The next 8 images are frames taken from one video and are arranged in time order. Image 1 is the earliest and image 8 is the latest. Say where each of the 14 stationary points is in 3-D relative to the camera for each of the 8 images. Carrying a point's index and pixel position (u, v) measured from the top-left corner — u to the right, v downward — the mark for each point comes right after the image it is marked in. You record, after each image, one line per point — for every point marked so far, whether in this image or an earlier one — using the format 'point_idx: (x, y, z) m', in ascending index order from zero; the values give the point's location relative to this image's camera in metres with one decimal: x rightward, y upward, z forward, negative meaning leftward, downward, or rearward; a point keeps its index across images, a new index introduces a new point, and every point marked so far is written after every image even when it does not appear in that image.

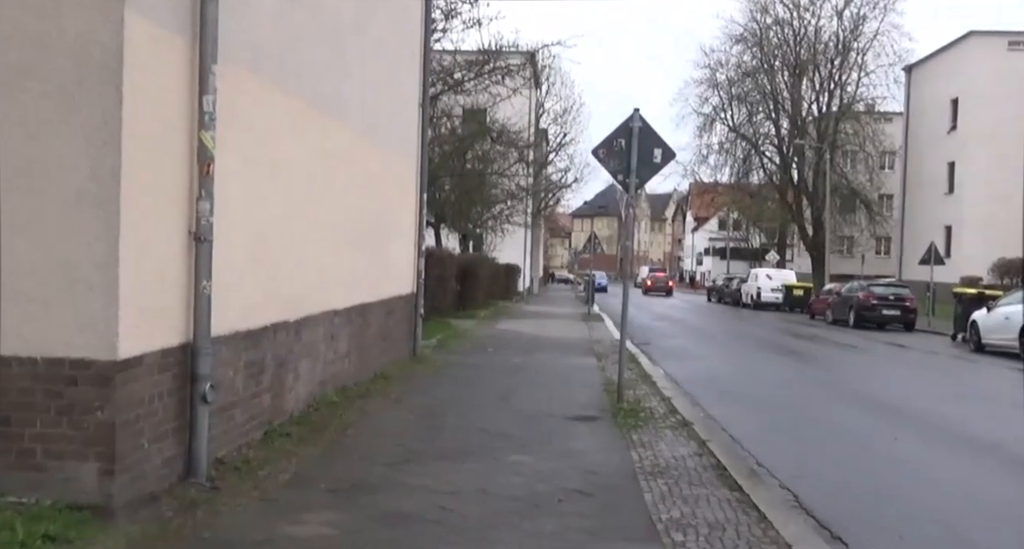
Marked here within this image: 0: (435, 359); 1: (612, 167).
0: (-1.2, -1.3, +14.0) m
1: (+1.0, +1.1, +9.1) m
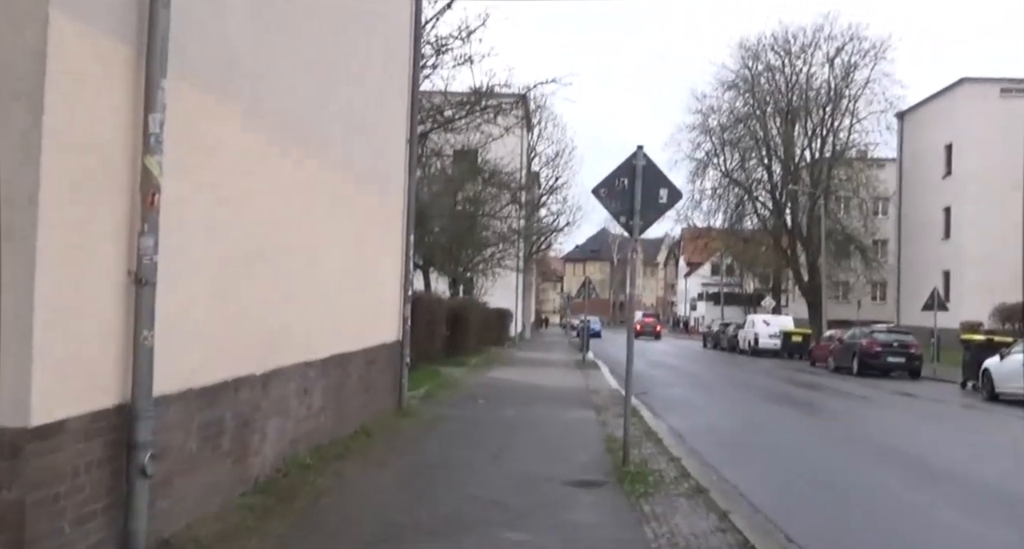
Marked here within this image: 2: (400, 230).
0: (-1.3, -2.0, +13.1) m
1: (+0.9, +0.7, +8.4) m
2: (-1.6, +0.6, +12.6) m
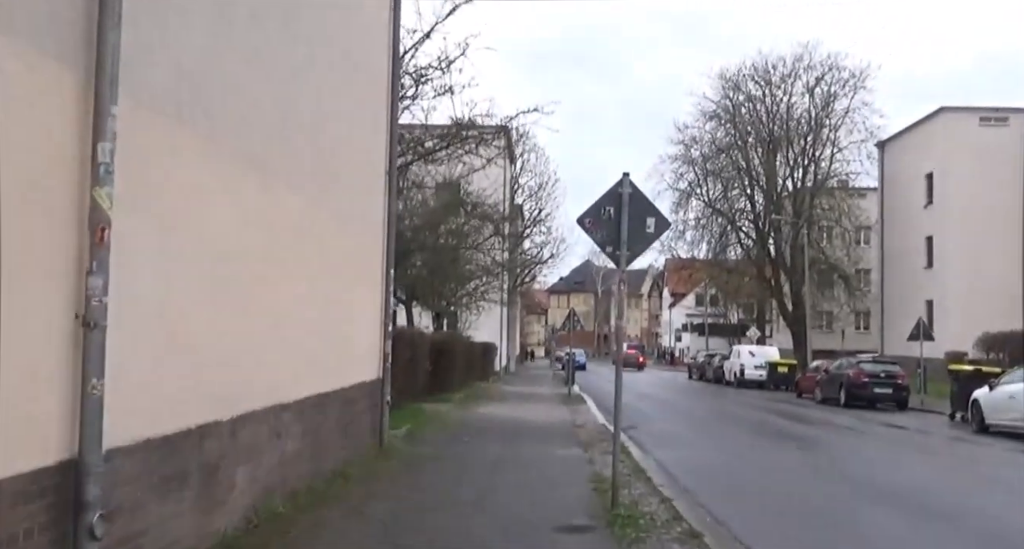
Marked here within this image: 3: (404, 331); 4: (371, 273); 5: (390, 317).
0: (-1.5, -2.5, +12.6) m
1: (+0.8, +0.3, +8.1) m
2: (-1.8, +0.1, +12.2) m
3: (-1.9, -1.0, +16.2) m
4: (-1.8, 0.0, +11.8) m
5: (-1.7, -0.6, +12.4) m
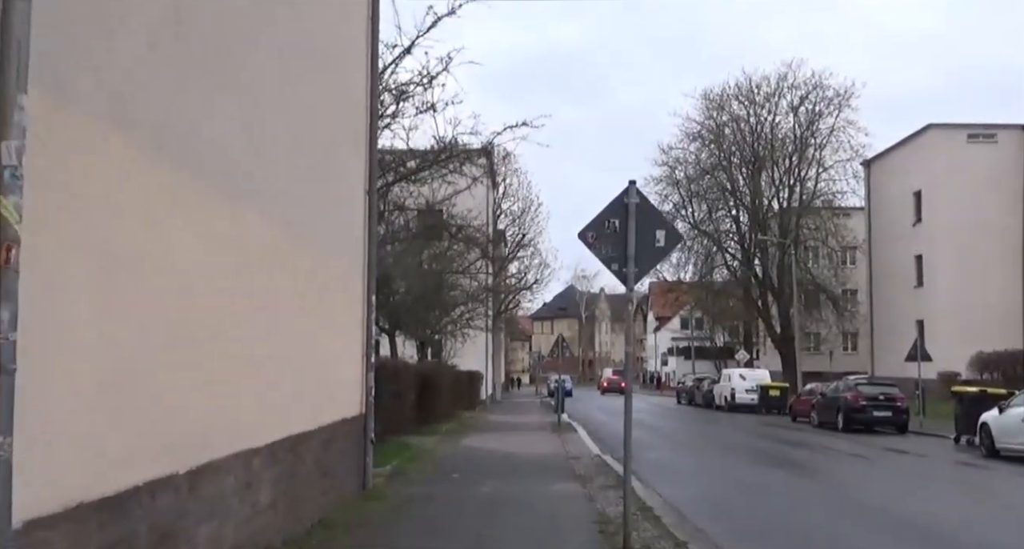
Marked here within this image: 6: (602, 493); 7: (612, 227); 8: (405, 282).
0: (-1.6, -2.8, +11.7) m
1: (+0.7, +0.2, +7.3) m
2: (-1.9, -0.2, +11.4) m
3: (-2.1, -1.5, +15.4) m
4: (-1.9, -0.3, +10.9) m
5: (-1.8, -0.9, +11.5) m
6: (+1.2, -2.9, +11.8) m
7: (+0.8, +0.4, +7.3) m
8: (-2.3, -0.2, +19.8) m
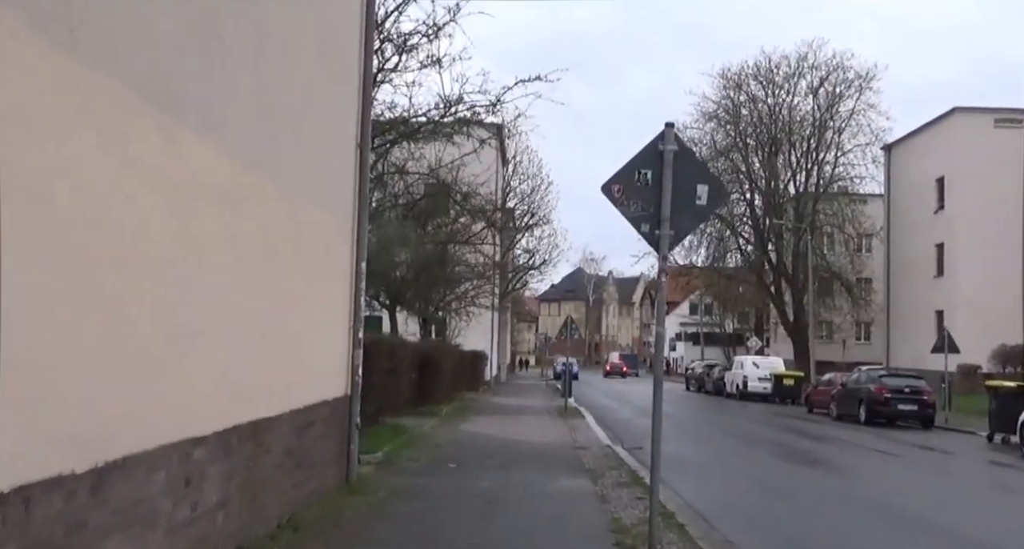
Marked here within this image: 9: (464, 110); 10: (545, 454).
0: (-1.6, -2.4, +10.5) m
1: (+0.8, +0.4, +6.0) m
2: (-1.8, +0.2, +10.1) m
3: (-2.0, -1.0, +14.1) m
4: (-1.9, +0.1, +9.7) m
5: (-1.7, -0.5, +10.3) m
6: (+1.2, -2.6, +10.6) m
7: (+0.9, +0.6, +6.0) m
8: (-2.2, +0.4, +18.5) m
9: (-0.8, +2.7, +14.9) m
10: (+0.5, -2.9, +14.5) m
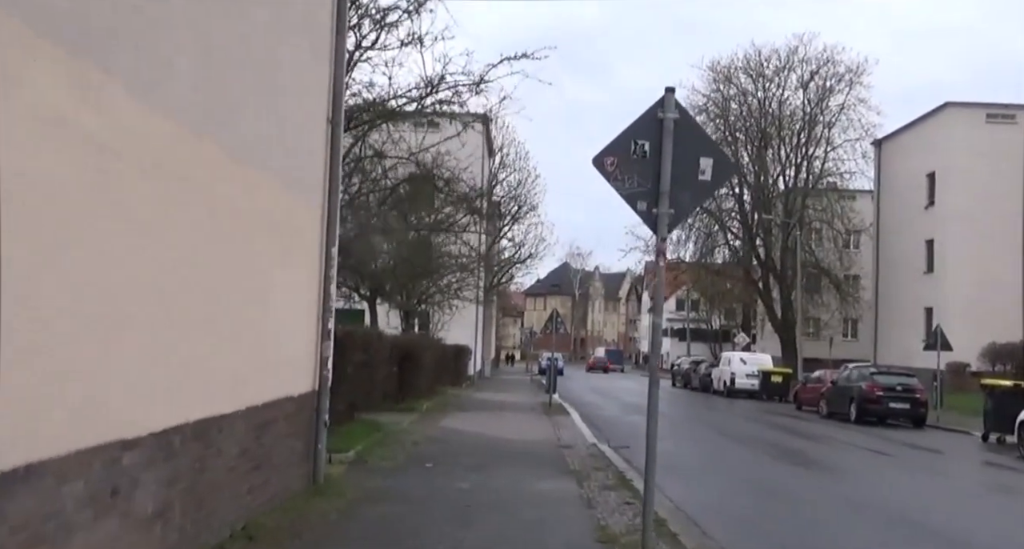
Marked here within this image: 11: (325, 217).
0: (-1.8, -2.3, +9.9) m
1: (+0.7, +0.5, +5.3) m
2: (-2.0, +0.3, +9.4) m
3: (-2.3, -0.9, +13.4) m
4: (-2.1, +0.2, +9.0) m
5: (-1.9, -0.4, +9.6) m
6: (+1.0, -2.4, +10.0) m
7: (+0.7, +0.7, +5.3) m
8: (-2.5, +0.6, +17.9) m
9: (-1.0, +2.9, +14.2) m
10: (+0.2, -2.7, +13.8) m
11: (-2.0, +0.6, +9.8) m
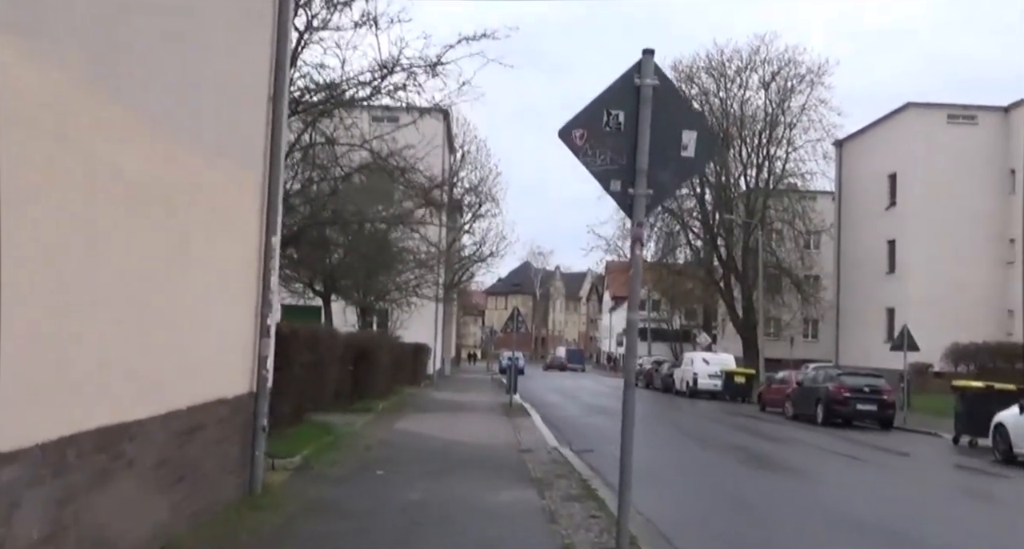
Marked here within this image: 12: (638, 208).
0: (-2.2, -2.2, +9.0) m
1: (+0.5, +0.6, +4.5) m
2: (-2.4, +0.4, +8.5) m
3: (-2.8, -0.8, +12.5) m
4: (-2.4, +0.3, +8.1) m
5: (-2.3, -0.3, +8.7) m
6: (+0.5, -2.4, +9.2) m
7: (+0.5, +0.8, +4.6) m
8: (-3.3, +0.7, +16.9) m
9: (-1.6, +3.0, +13.3) m
10: (-0.4, -2.6, +13.0) m
11: (-2.4, +0.7, +8.9) m
12: (+0.6, +0.3, +4.5) m
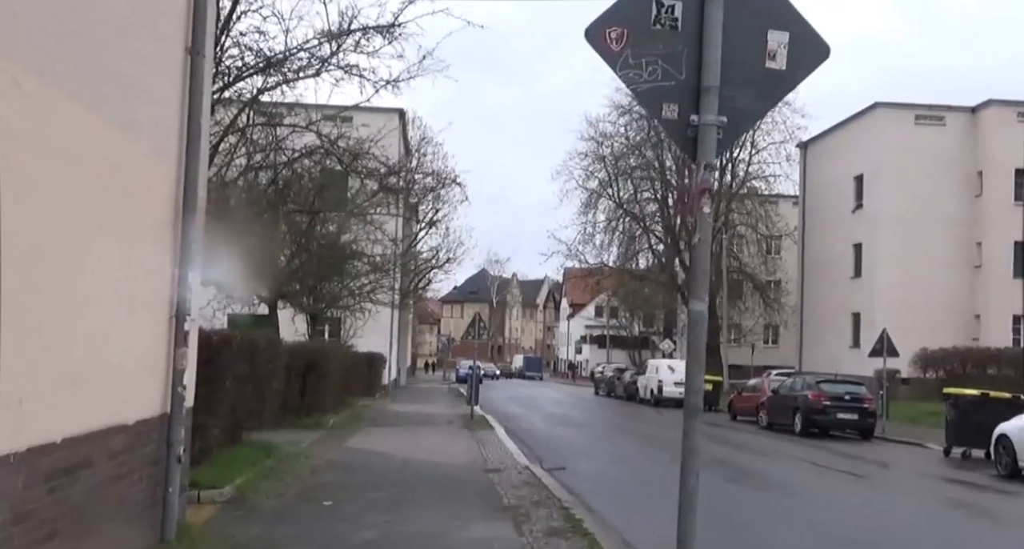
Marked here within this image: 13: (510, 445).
0: (-2.4, -2.2, +7.4) m
1: (+0.4, +0.7, +3.1) m
2: (-2.6, +0.5, +6.9) m
3: (-3.2, -0.8, +10.9) m
4: (-2.6, +0.3, +6.5) m
5: (-2.5, -0.3, +7.1) m
6: (+0.3, -2.3, +7.7) m
7: (+0.5, +0.9, +3.1) m
8: (-3.9, +0.7, +15.3) m
9: (-2.1, +3.0, +11.8) m
10: (-0.8, -2.6, +11.5) m
11: (-2.7, +0.8, +7.3) m
12: (+0.6, +0.4, +3.0) m
13: (-0.1, -3.4, +17.9) m
